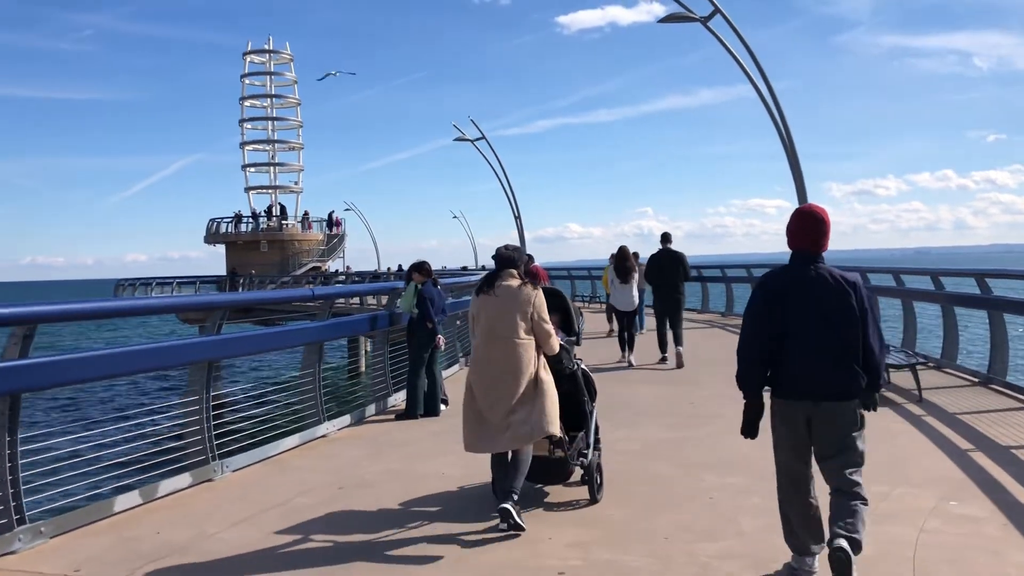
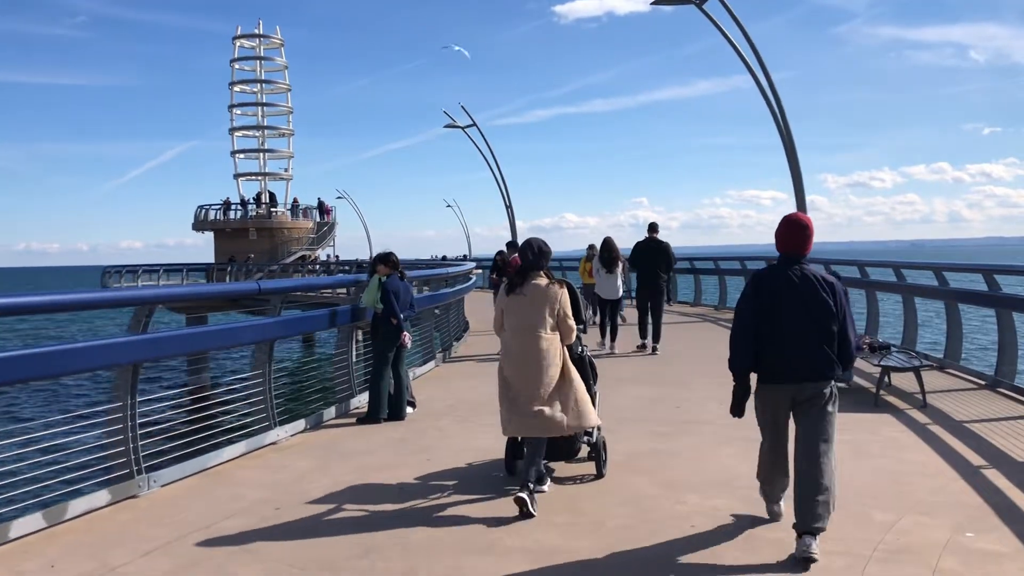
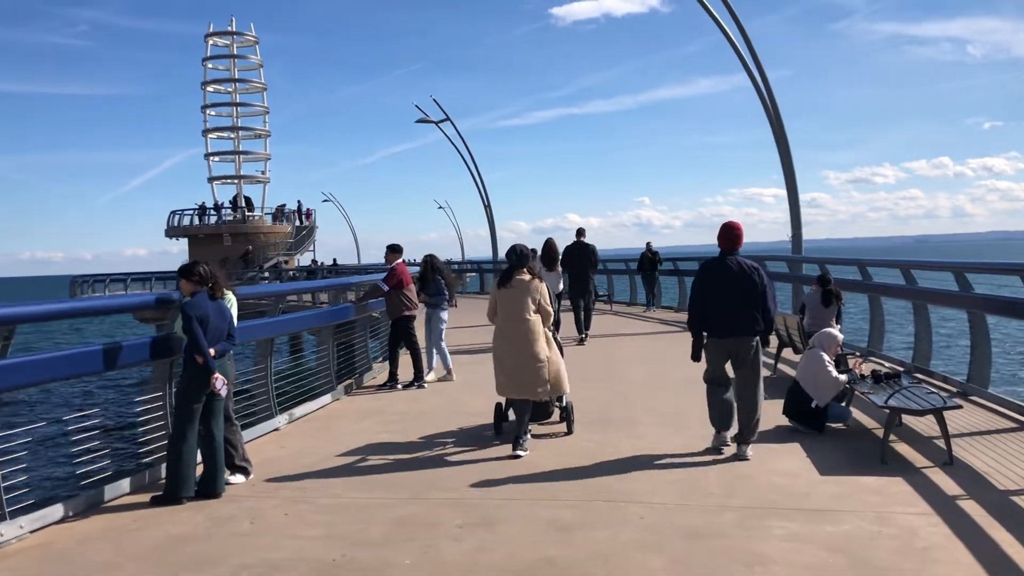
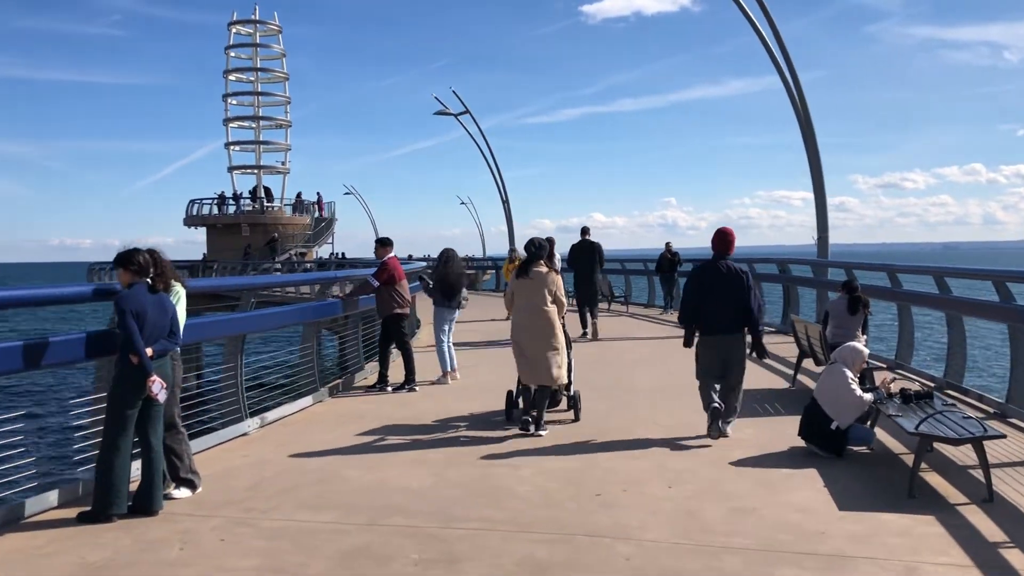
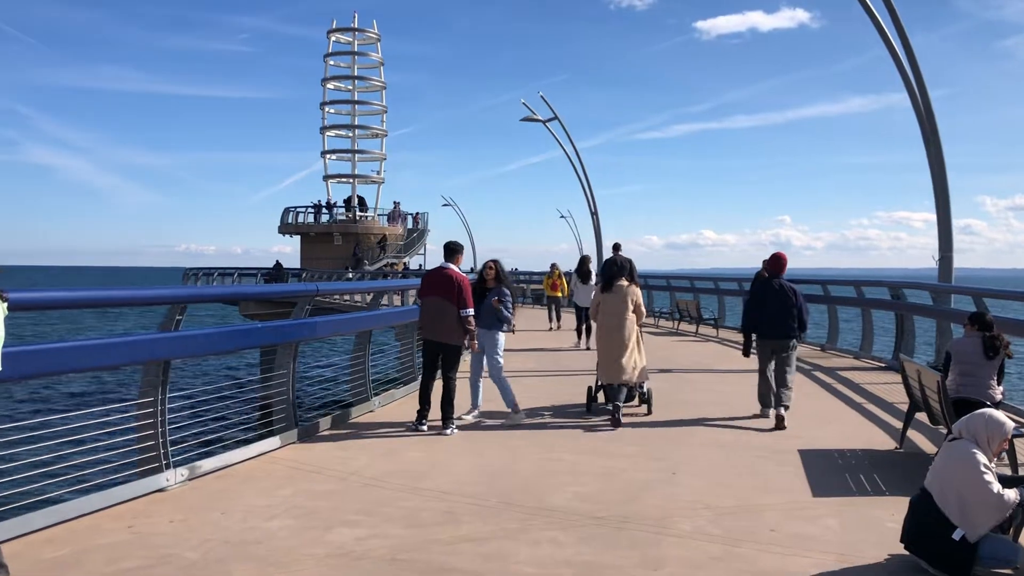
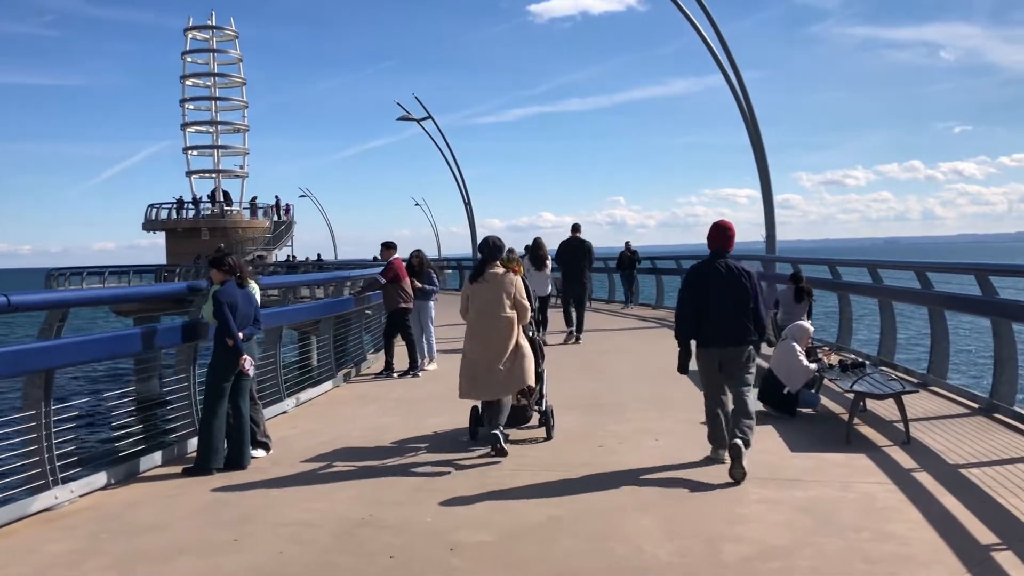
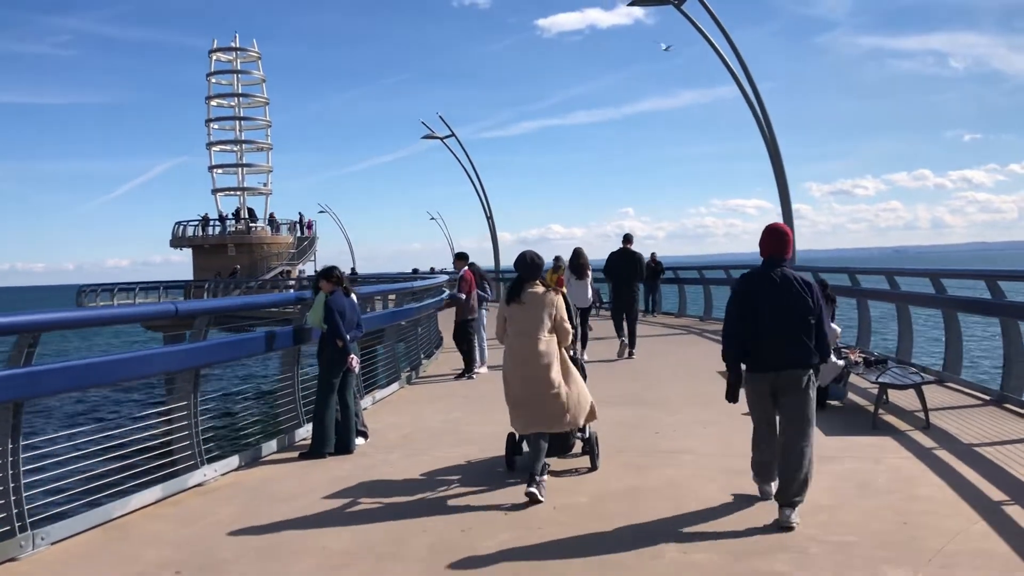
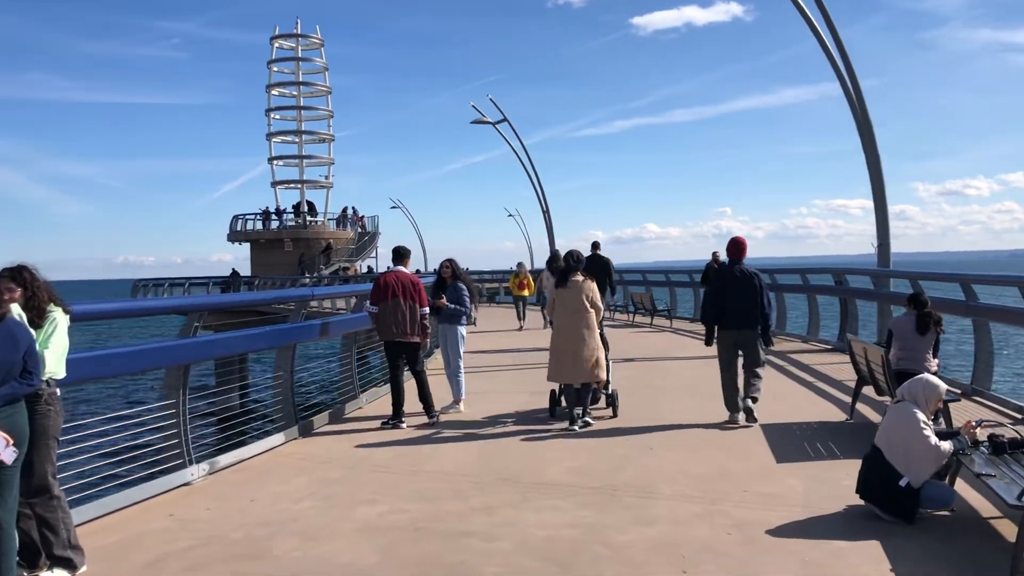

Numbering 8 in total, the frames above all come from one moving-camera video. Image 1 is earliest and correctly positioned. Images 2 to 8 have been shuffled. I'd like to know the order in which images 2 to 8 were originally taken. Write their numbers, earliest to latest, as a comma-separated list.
2, 7, 6, 3, 4, 8, 5
